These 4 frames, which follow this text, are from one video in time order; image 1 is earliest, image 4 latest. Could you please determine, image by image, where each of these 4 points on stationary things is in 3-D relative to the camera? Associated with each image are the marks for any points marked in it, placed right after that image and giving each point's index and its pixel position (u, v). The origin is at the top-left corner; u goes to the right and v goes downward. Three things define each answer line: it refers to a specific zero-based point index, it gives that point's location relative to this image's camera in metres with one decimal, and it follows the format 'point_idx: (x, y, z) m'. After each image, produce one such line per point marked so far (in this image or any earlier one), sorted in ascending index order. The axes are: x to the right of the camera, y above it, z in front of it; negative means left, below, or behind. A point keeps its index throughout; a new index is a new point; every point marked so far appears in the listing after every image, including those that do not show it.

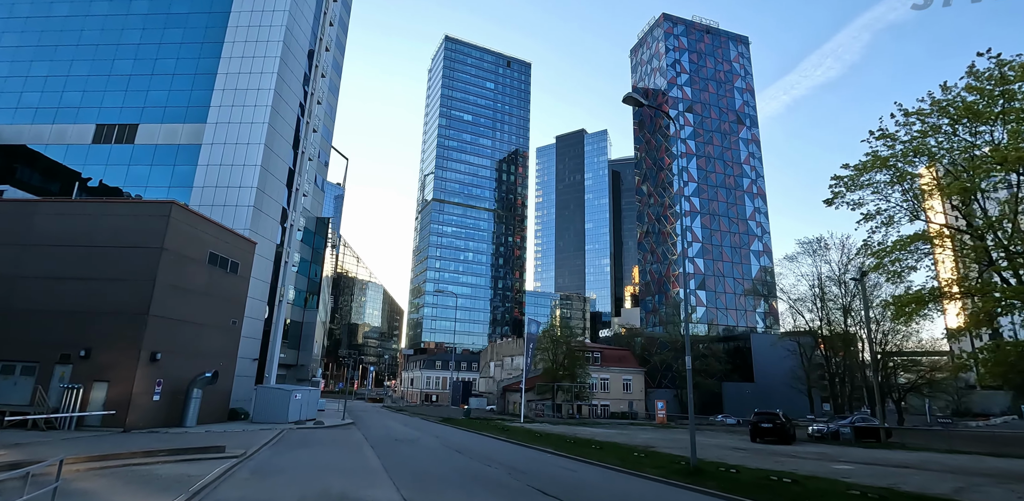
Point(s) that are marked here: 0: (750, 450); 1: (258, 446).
0: (+9.0, -7.5, +19.5) m
1: (-9.1, -7.1, +18.9) m
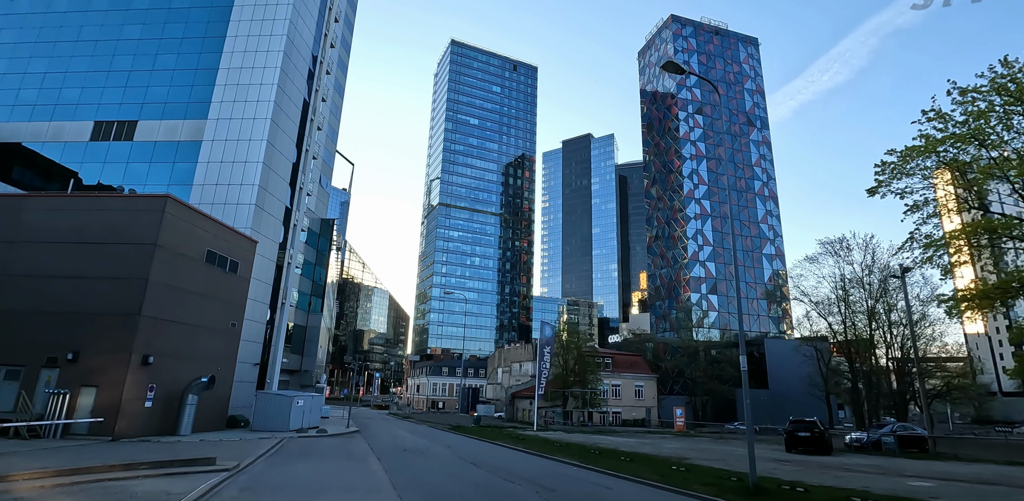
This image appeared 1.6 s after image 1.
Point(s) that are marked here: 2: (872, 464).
0: (+9.6, -7.2, +17.7) m
1: (-8.5, -6.8, +17.3) m
2: (+11.8, -7.0, +17.1) m
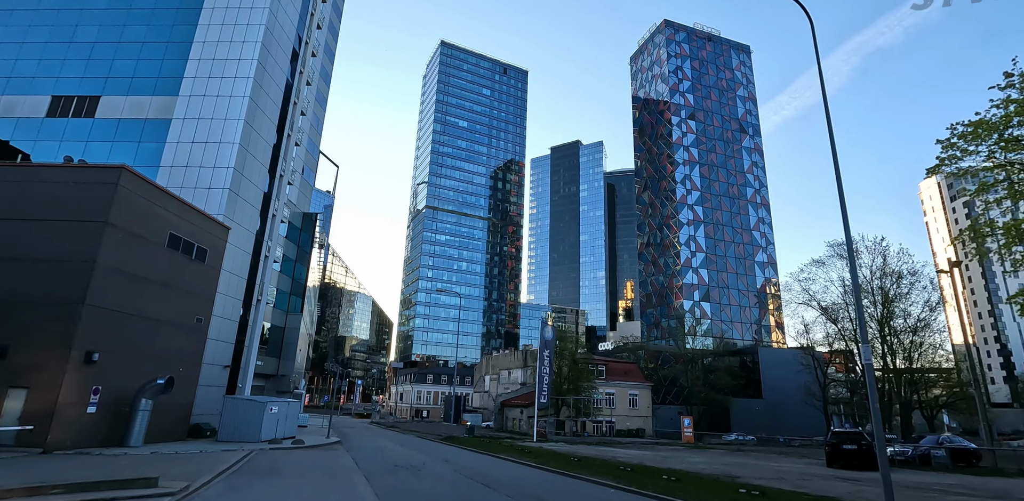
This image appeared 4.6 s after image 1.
0: (+10.1, -6.7, +15.0) m
1: (-8.0, -6.0, +14.0) m
2: (+12.2, -6.5, +14.5) m
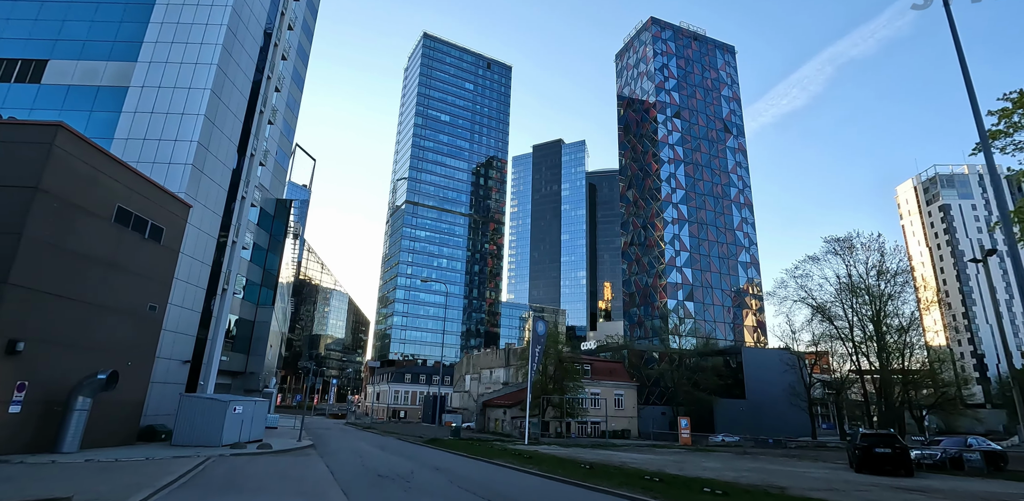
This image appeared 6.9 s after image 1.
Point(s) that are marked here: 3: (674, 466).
0: (+10.2, -6.1, +13.1) m
1: (-7.8, -5.2, +11.4) m
2: (+12.4, -5.9, +12.6) m
3: (+5.7, -7.5, +18.2) m
